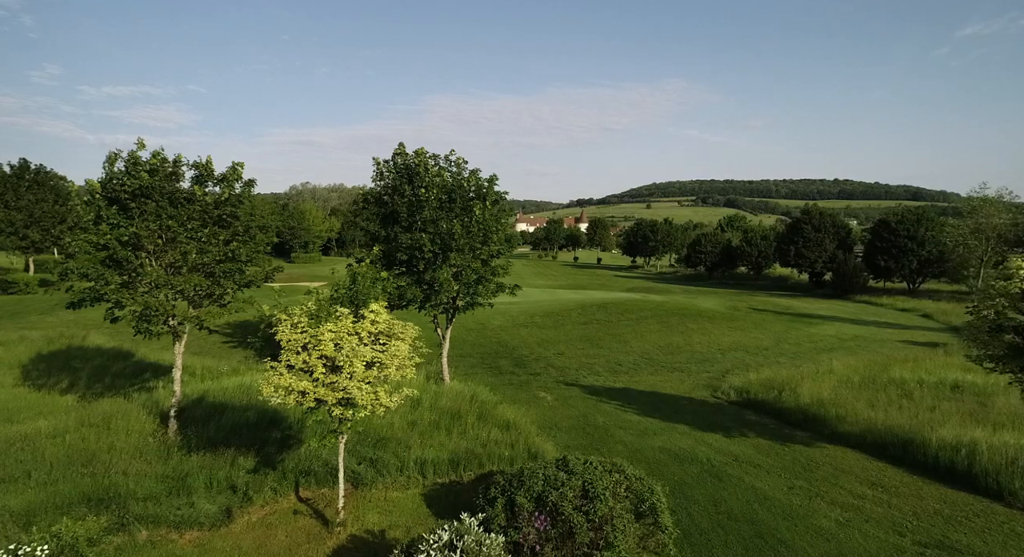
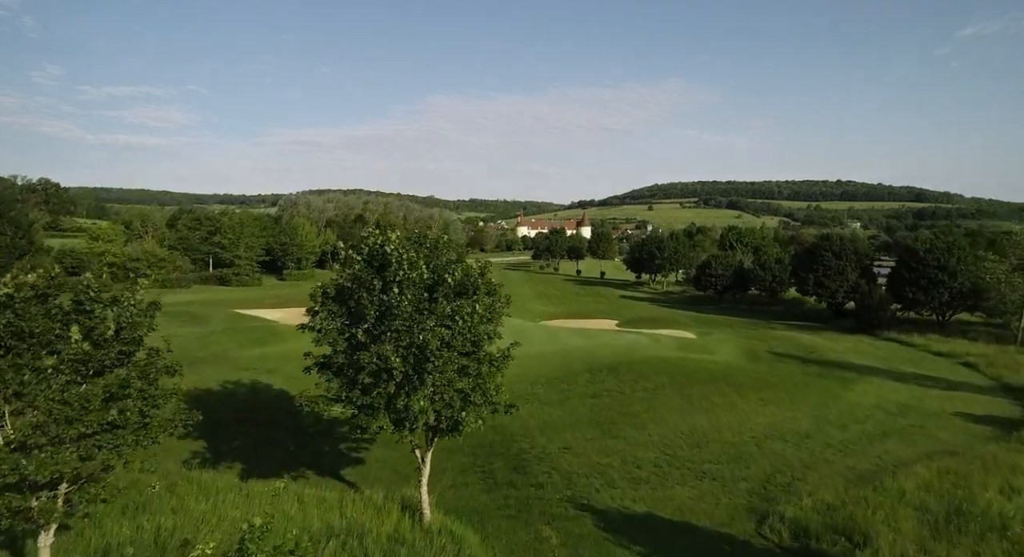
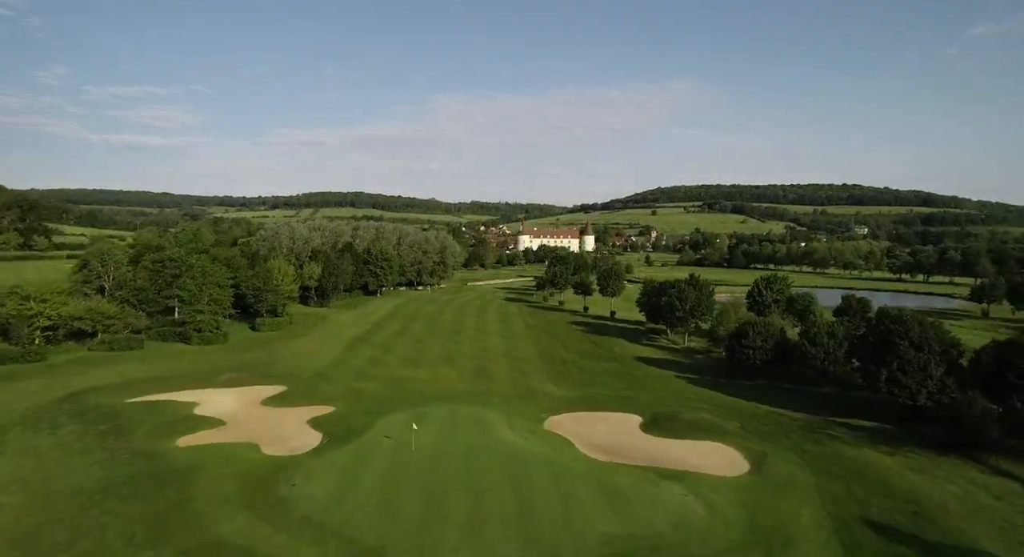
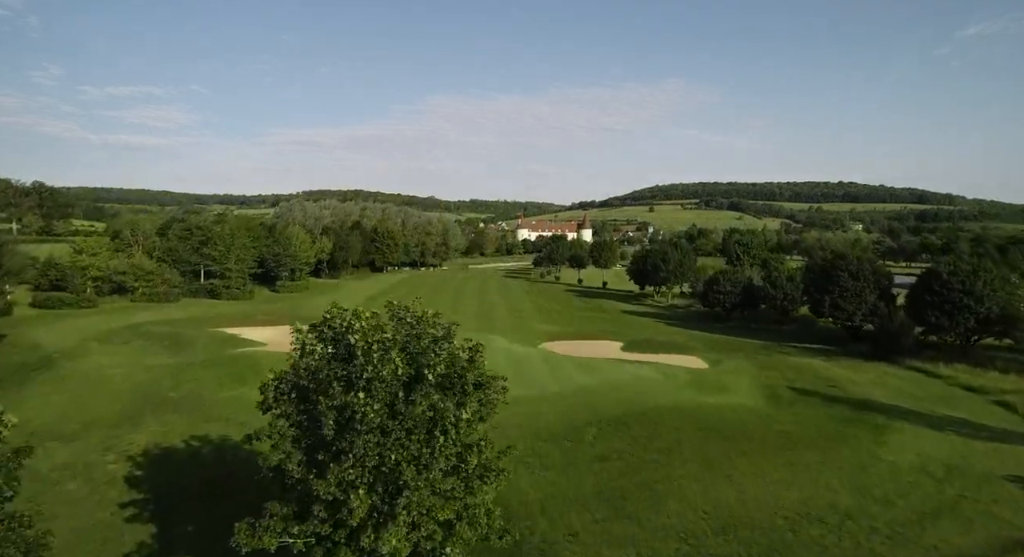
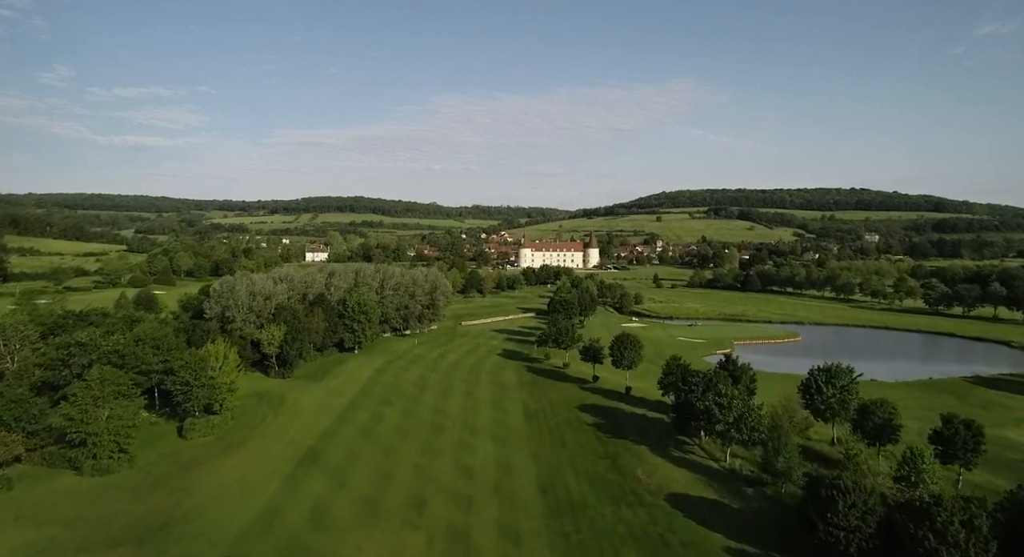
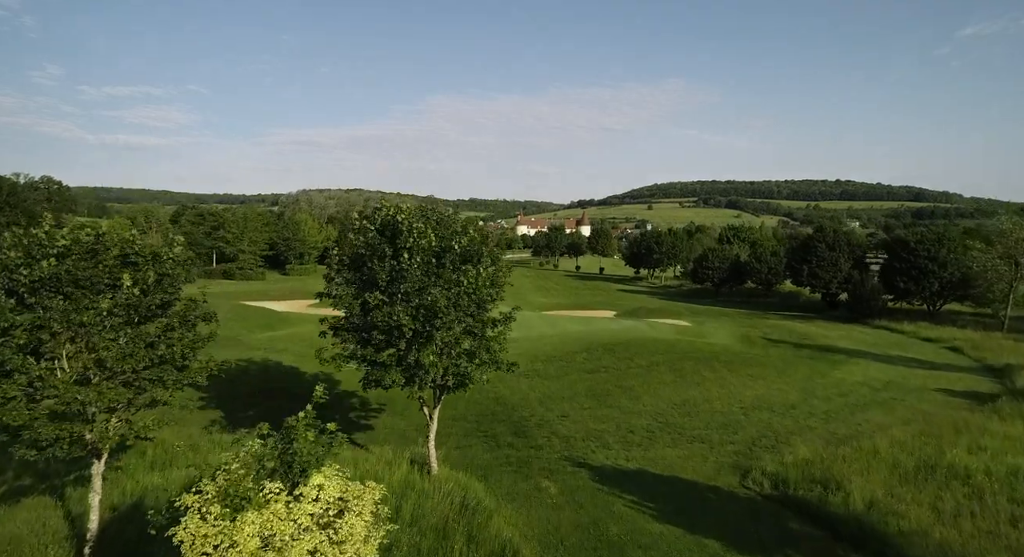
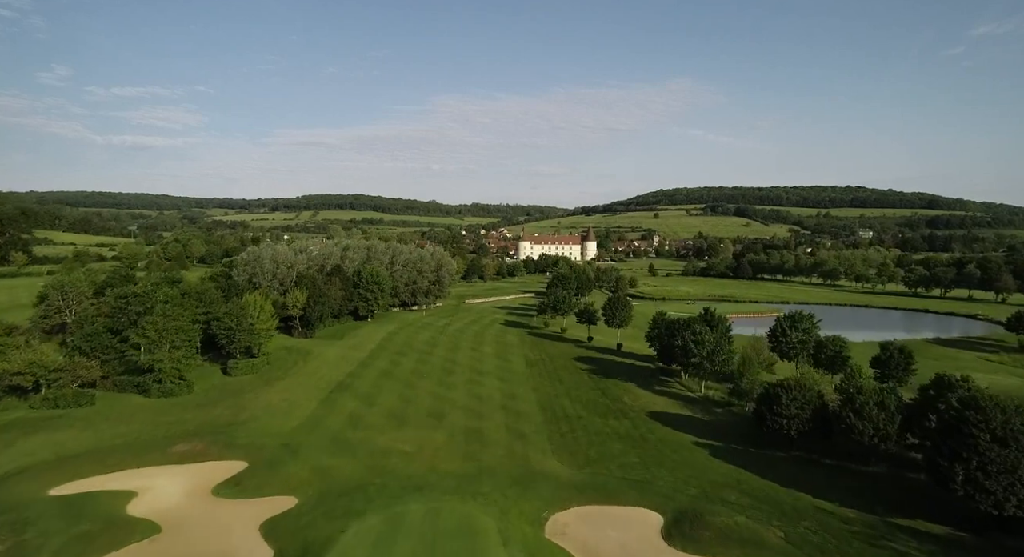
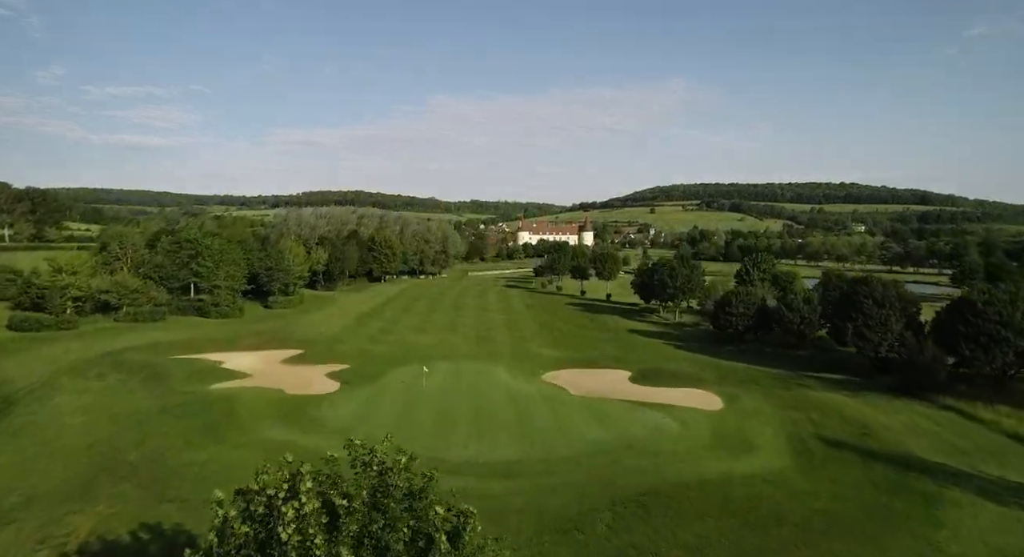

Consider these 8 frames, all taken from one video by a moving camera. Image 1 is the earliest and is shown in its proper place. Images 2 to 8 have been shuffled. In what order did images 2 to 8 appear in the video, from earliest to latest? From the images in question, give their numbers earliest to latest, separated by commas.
6, 2, 4, 8, 3, 7, 5
